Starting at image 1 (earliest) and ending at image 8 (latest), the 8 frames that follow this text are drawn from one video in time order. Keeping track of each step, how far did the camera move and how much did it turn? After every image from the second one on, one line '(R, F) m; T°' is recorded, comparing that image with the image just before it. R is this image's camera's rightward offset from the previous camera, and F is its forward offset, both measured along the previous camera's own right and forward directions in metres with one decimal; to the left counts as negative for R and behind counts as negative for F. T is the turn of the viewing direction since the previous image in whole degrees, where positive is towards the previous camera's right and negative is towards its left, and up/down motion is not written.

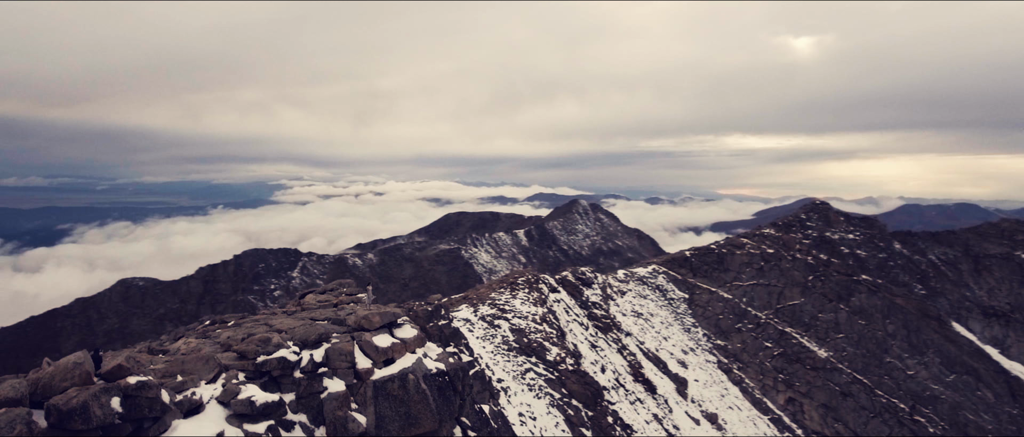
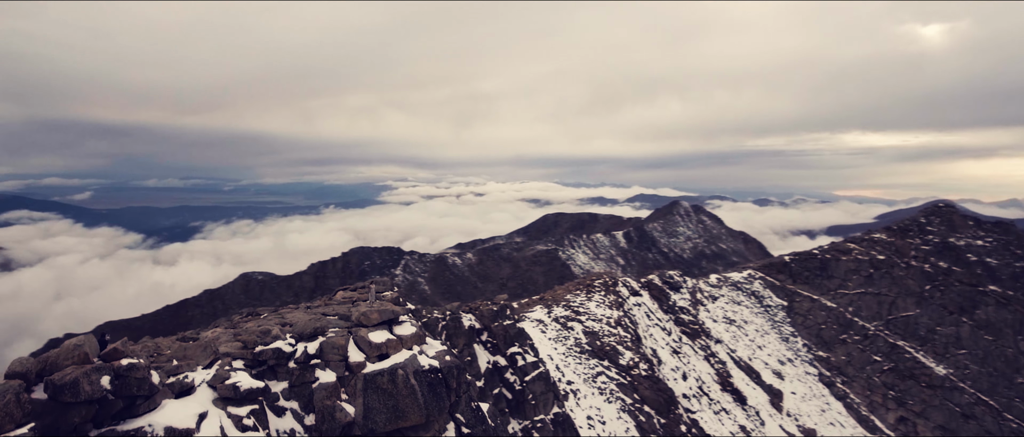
(+5.4, -0.3) m; -9°
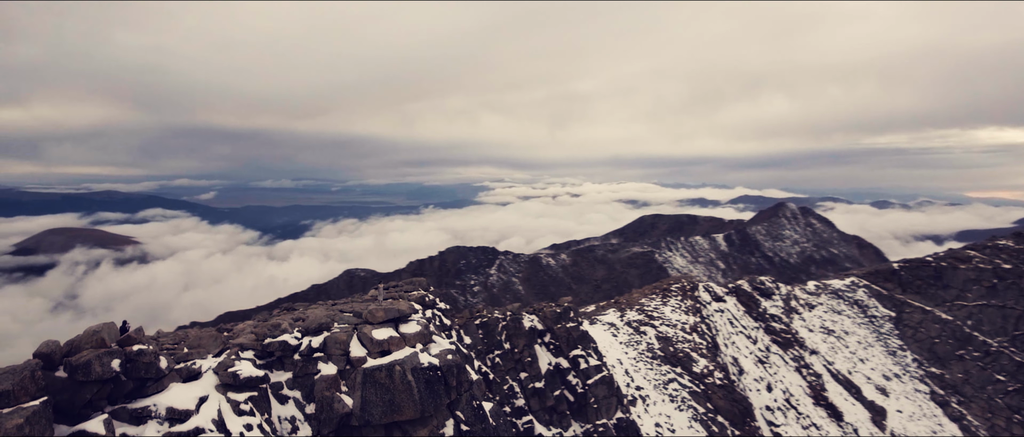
(+5.1, -0.3) m; -8°
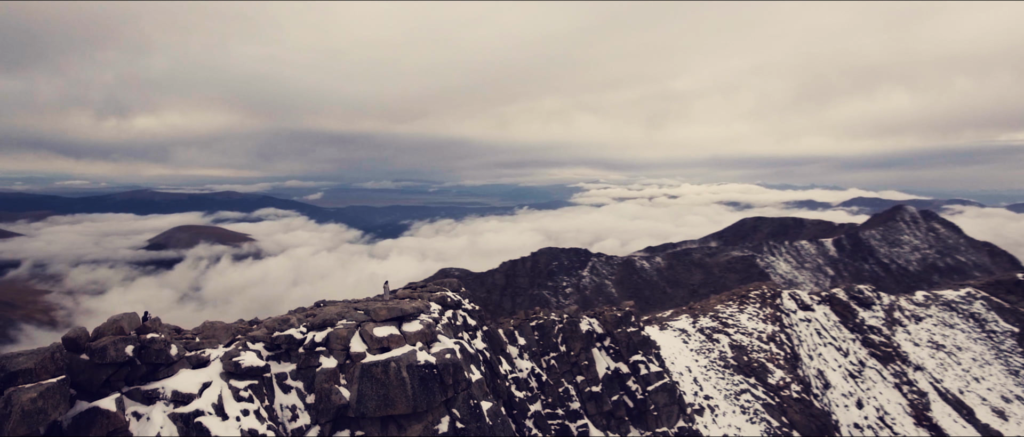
(+5.4, -0.4) m; -8°
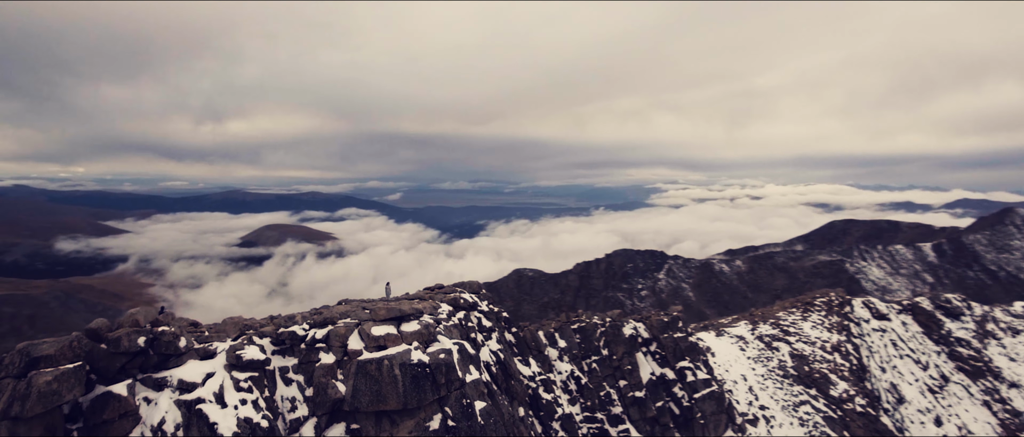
(+4.8, -0.6) m; -7°
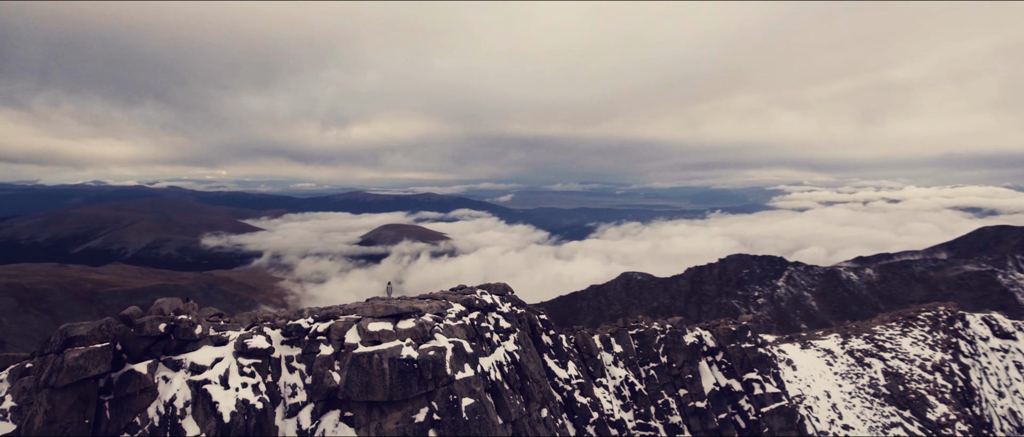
(+7.6, -0.9) m; -10°
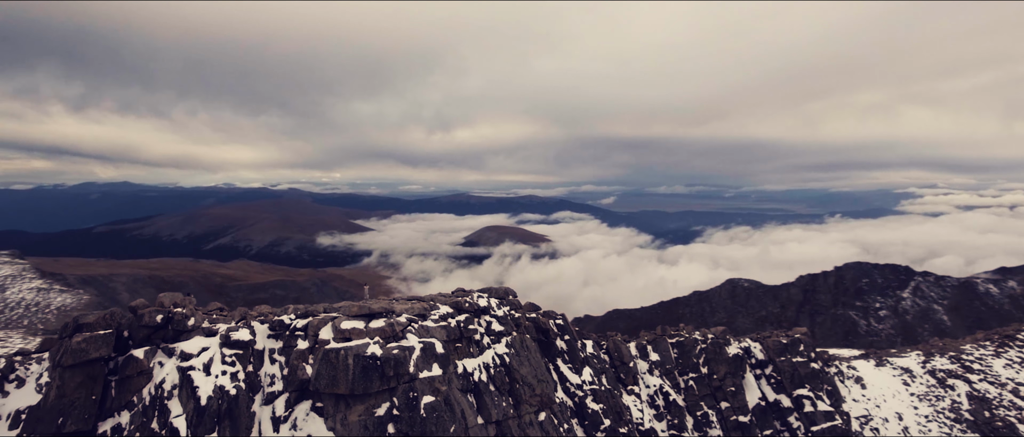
(+9.4, -0.9) m; -9°
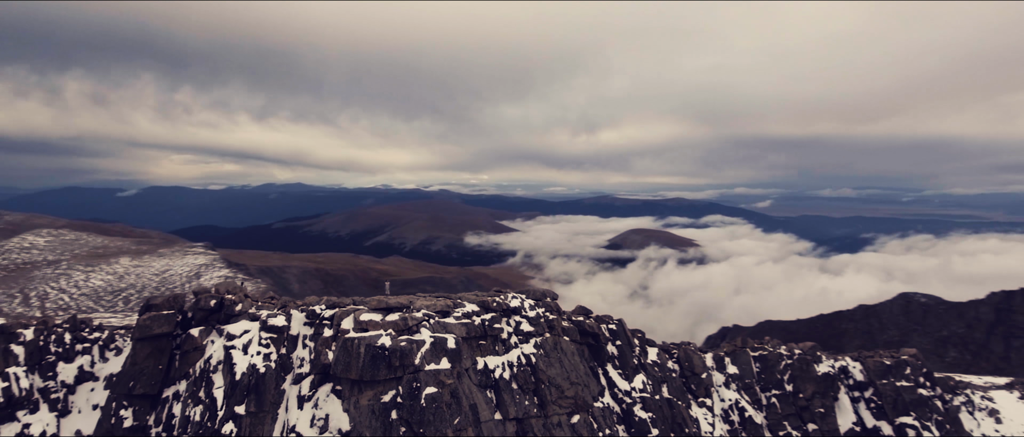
(+10.1, -0.6) m; -13°
